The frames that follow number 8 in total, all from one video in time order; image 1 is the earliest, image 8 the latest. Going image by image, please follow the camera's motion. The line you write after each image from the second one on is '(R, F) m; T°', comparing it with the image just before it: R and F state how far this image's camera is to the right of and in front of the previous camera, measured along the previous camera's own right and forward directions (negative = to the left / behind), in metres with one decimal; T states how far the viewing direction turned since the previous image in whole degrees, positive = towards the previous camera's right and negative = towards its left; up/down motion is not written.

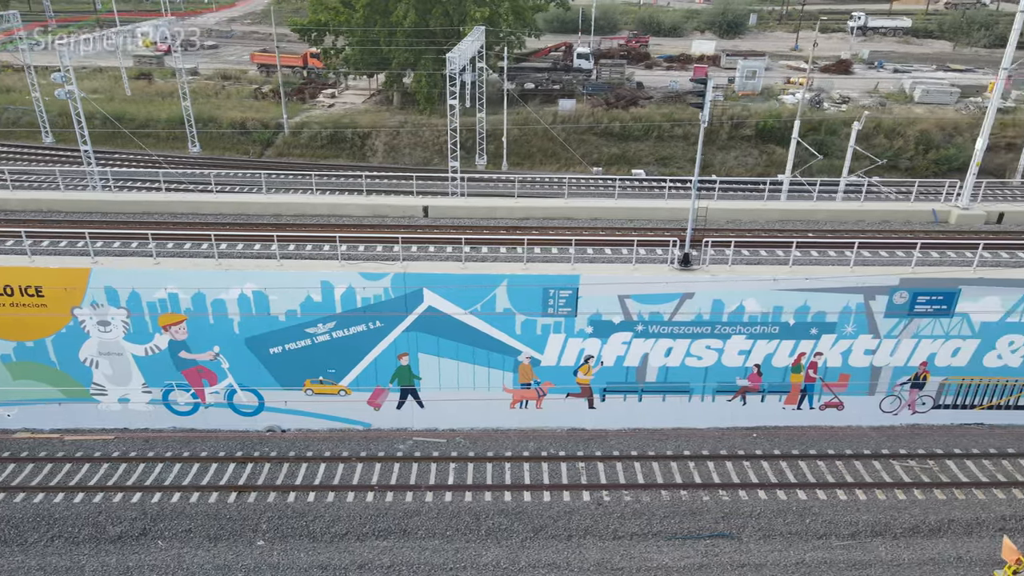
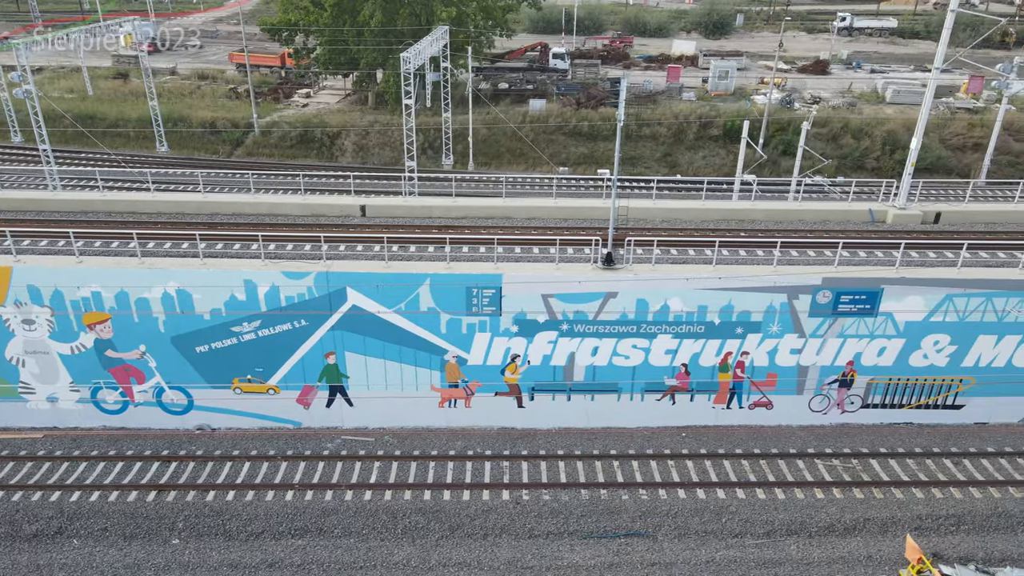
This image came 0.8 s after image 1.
(+1.7, 0.0) m; 0°
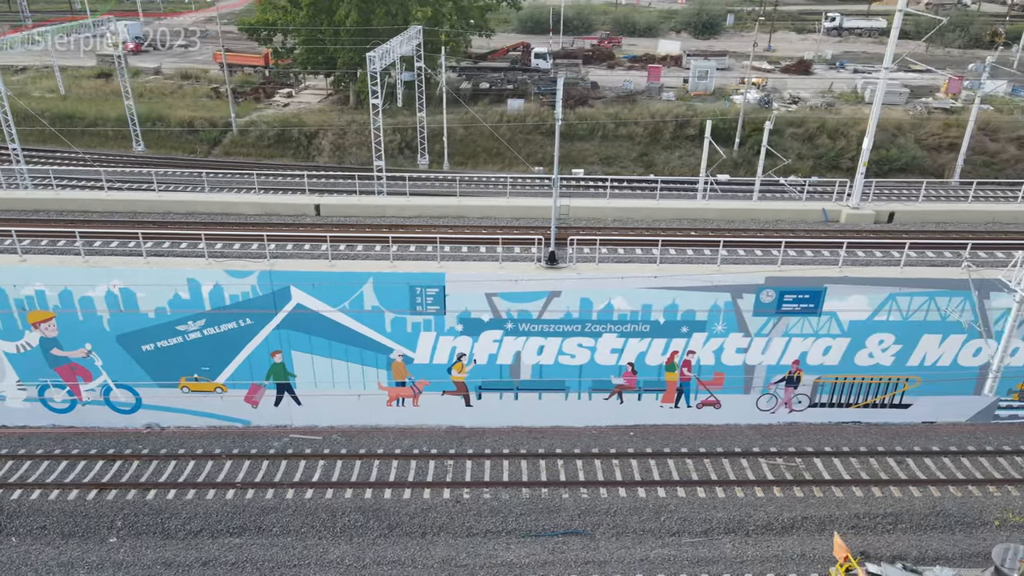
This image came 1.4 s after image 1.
(+1.3, 0.0) m; 0°
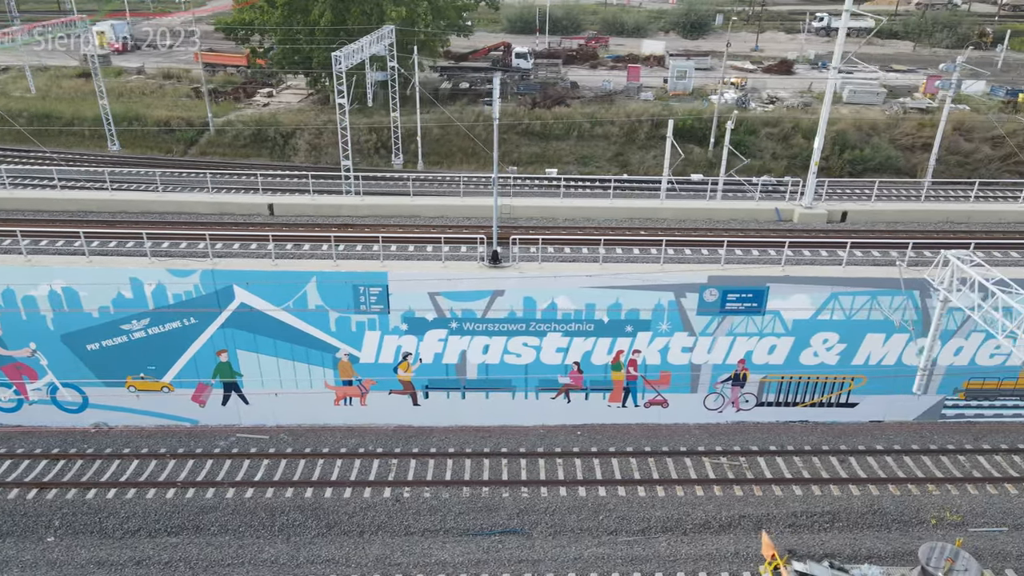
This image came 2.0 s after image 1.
(+1.3, 0.0) m; 0°
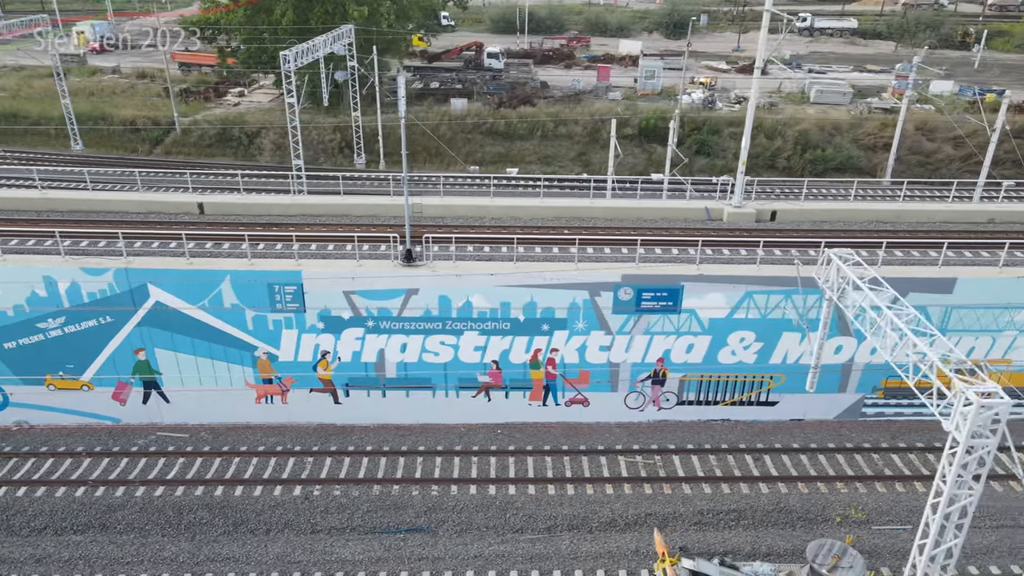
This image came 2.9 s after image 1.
(+1.9, 0.0) m; 0°
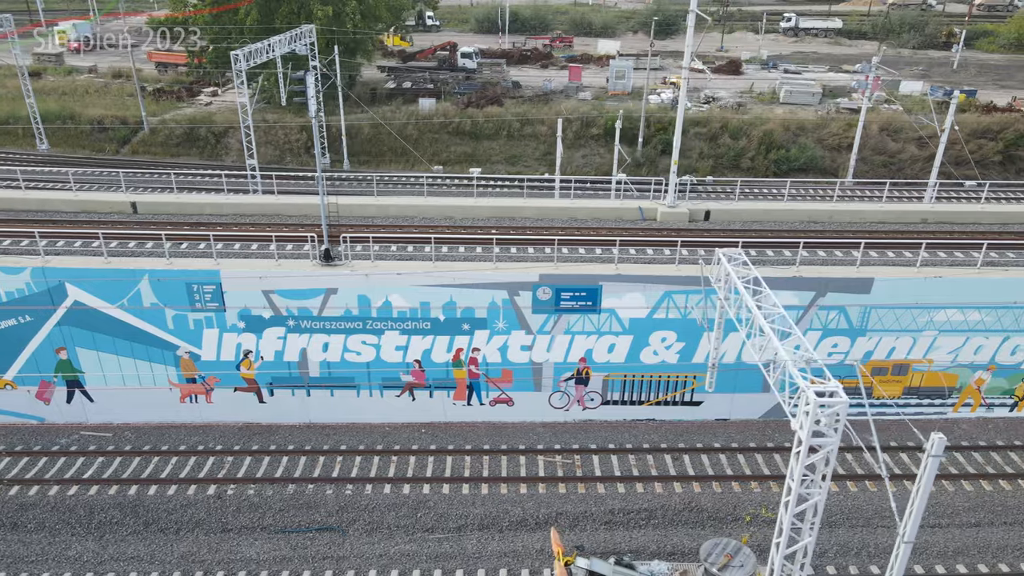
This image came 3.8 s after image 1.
(+1.9, 0.0) m; 0°
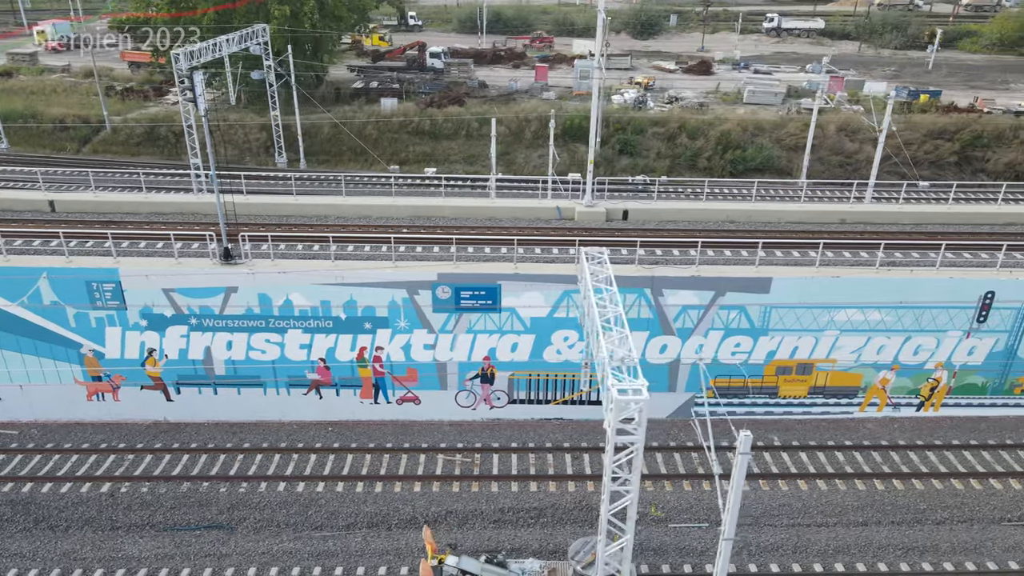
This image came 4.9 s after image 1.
(+2.3, 0.0) m; 0°
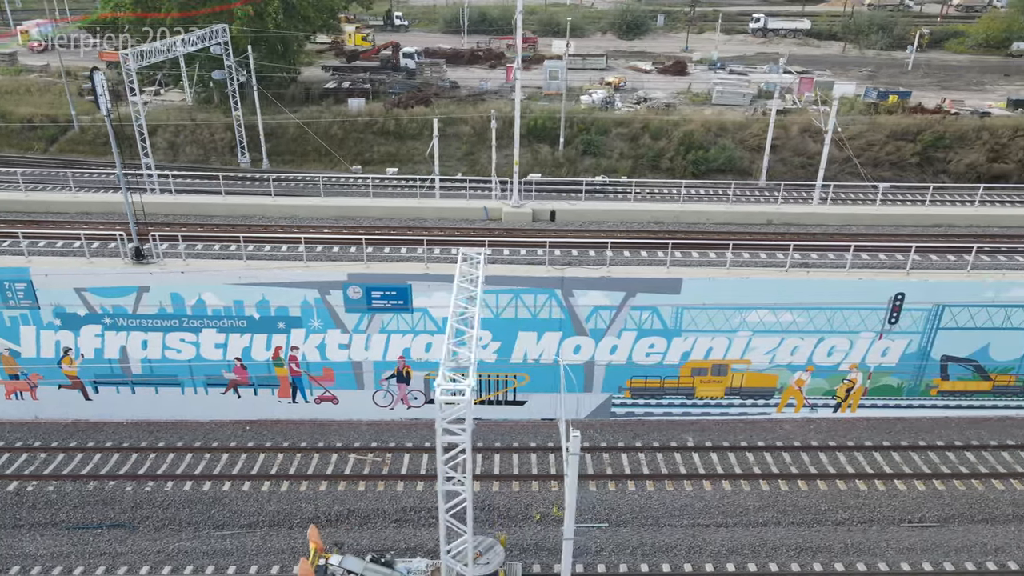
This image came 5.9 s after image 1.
(+2.1, 0.0) m; 0°
